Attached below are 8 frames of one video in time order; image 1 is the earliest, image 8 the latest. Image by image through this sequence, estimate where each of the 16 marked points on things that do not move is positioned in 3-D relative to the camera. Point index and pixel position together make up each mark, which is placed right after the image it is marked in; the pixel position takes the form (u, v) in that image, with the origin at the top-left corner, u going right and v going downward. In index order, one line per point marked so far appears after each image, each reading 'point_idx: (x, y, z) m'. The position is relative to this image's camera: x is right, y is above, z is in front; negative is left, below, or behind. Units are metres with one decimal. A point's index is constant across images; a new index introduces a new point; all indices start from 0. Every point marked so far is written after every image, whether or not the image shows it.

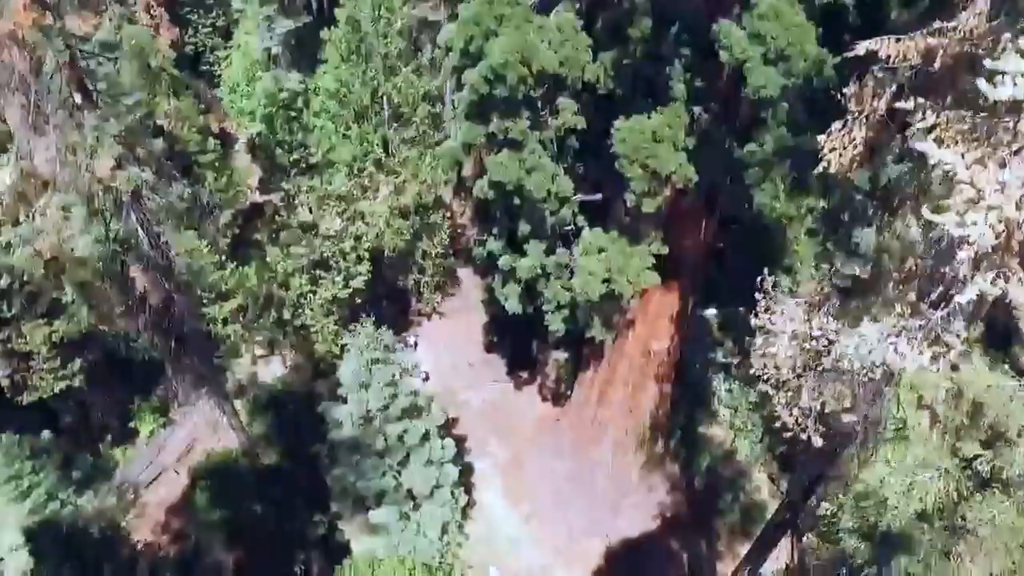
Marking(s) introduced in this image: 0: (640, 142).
0: (+1.1, +1.3, +6.4) m
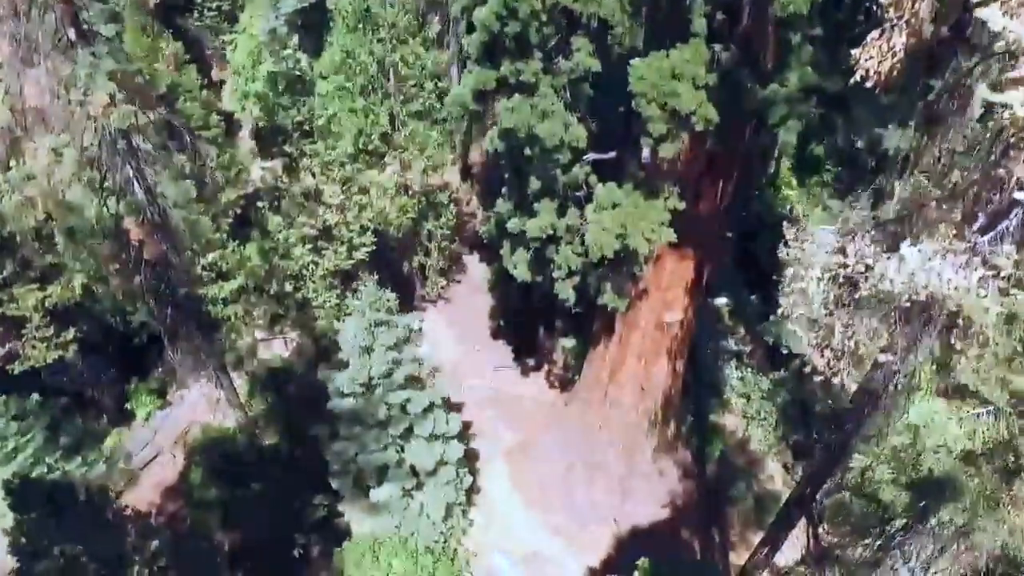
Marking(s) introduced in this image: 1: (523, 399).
0: (+1.2, +1.7, +6.1) m
1: (+0.1, -1.8, +12.2) m
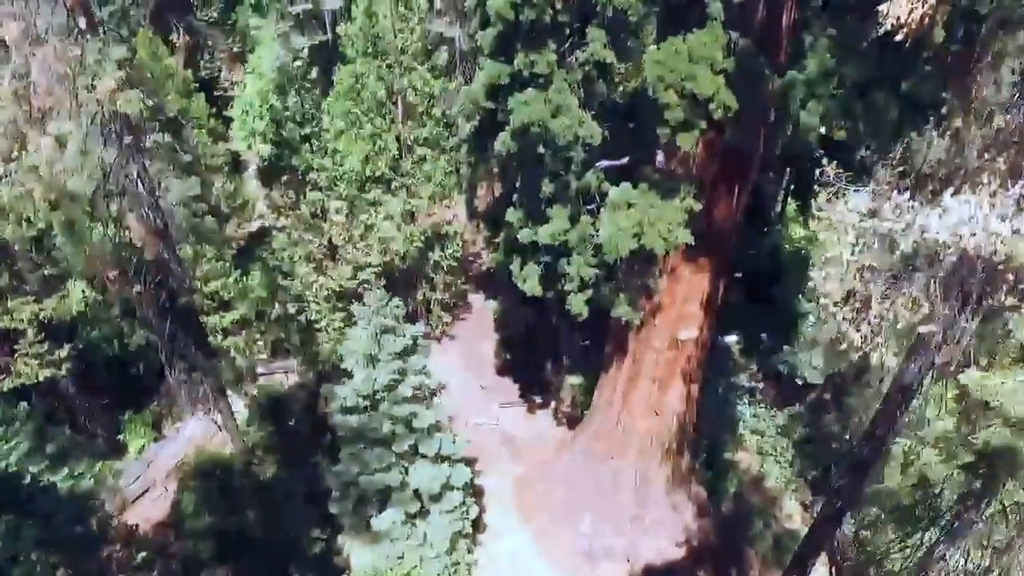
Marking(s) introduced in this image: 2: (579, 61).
0: (+1.3, +1.8, +6.0) m
1: (+0.2, -2.3, +11.8) m
2: (+0.6, +2.0, +6.7) m
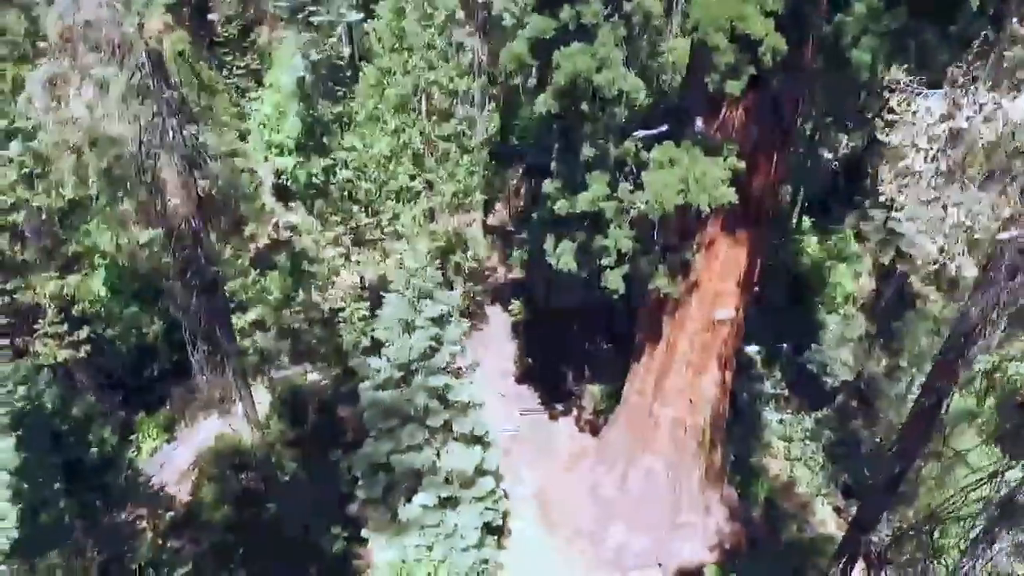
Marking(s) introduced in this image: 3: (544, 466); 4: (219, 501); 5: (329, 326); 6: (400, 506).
0: (+1.7, +2.2, +6.0) m
1: (+0.5, -2.3, +11.5) m
2: (+1.0, +2.4, +6.8) m
3: (+0.5, -2.5, +11.0) m
4: (-3.4, -2.5, +8.9) m
5: (-2.5, -0.5, +10.7) m
6: (-1.2, -2.4, +8.5) m
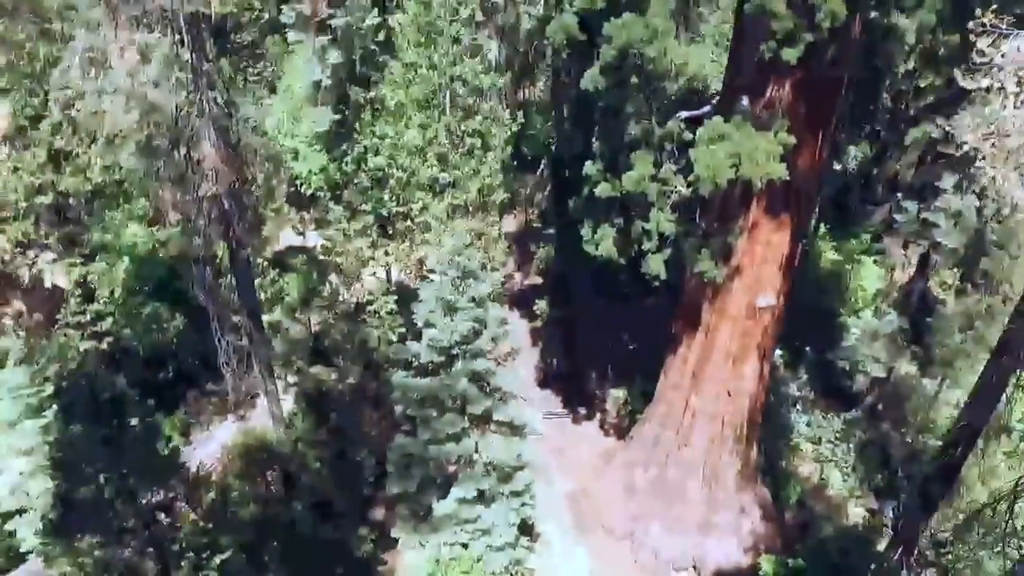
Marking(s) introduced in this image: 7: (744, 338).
0: (+2.1, +2.5, +5.9) m
1: (+0.9, -2.3, +11.2) m
2: (+1.4, +2.6, +6.7) m
3: (+0.9, -2.4, +10.7) m
4: (-3.0, -2.4, +8.6) m
5: (-2.2, -0.5, +10.4) m
6: (-0.8, -2.3, +8.2) m
7: (+2.6, -0.6, +8.6) m
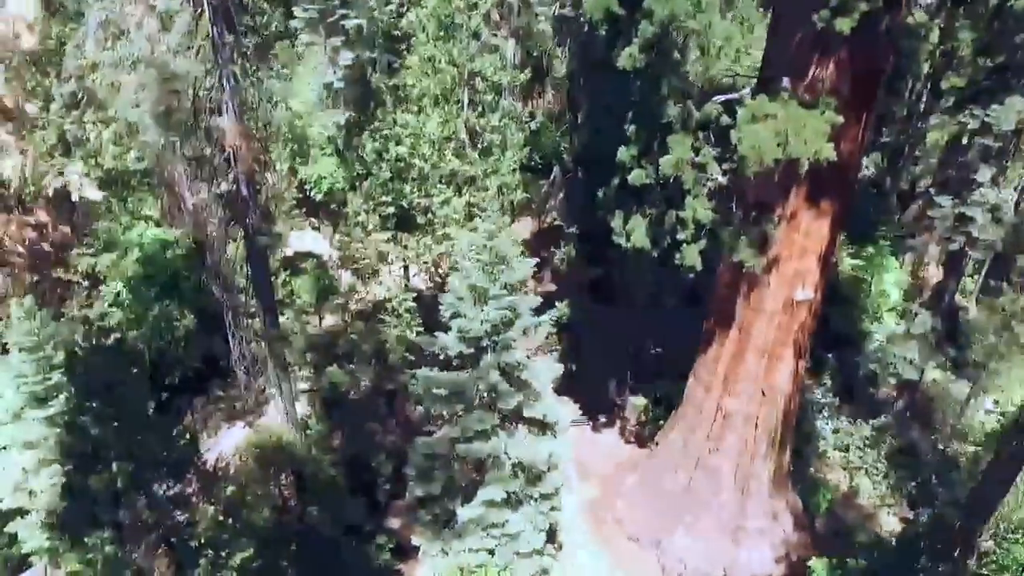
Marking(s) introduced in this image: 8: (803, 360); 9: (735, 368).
0: (+2.4, +2.6, +5.7) m
1: (+1.2, -2.3, +10.8) m
2: (+1.7, +2.7, +6.4) m
3: (+1.2, -2.4, +10.3) m
4: (-2.7, -2.3, +8.2) m
5: (-1.9, -0.5, +10.0) m
6: (-0.5, -2.2, +7.7) m
7: (+2.9, -0.5, +8.3) m
8: (+3.3, -0.8, +8.6) m
9: (+2.5, -0.9, +8.7) m
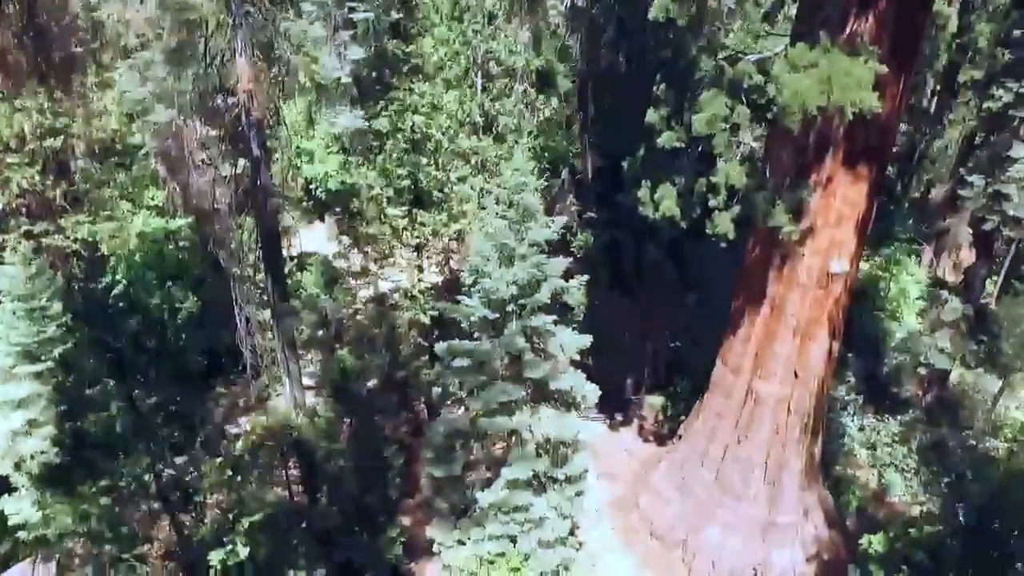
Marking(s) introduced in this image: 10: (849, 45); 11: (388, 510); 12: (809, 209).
0: (+2.6, +3.0, +5.4) m
1: (+1.4, -2.1, +10.3) m
2: (+1.9, +3.0, +6.2) m
3: (+1.4, -2.3, +9.8) m
4: (-2.5, -2.0, +7.7) m
5: (-1.7, -0.3, +9.6) m
6: (-0.3, -1.9, +7.3) m
7: (+3.1, -0.2, +7.9) m
8: (+3.5, -0.5, +8.2) m
9: (+2.7, -0.7, +8.3) m
10: (+2.8, +2.0, +6.5) m
11: (-1.3, -2.3, +8.0) m
12: (+2.9, +0.8, +7.5) m
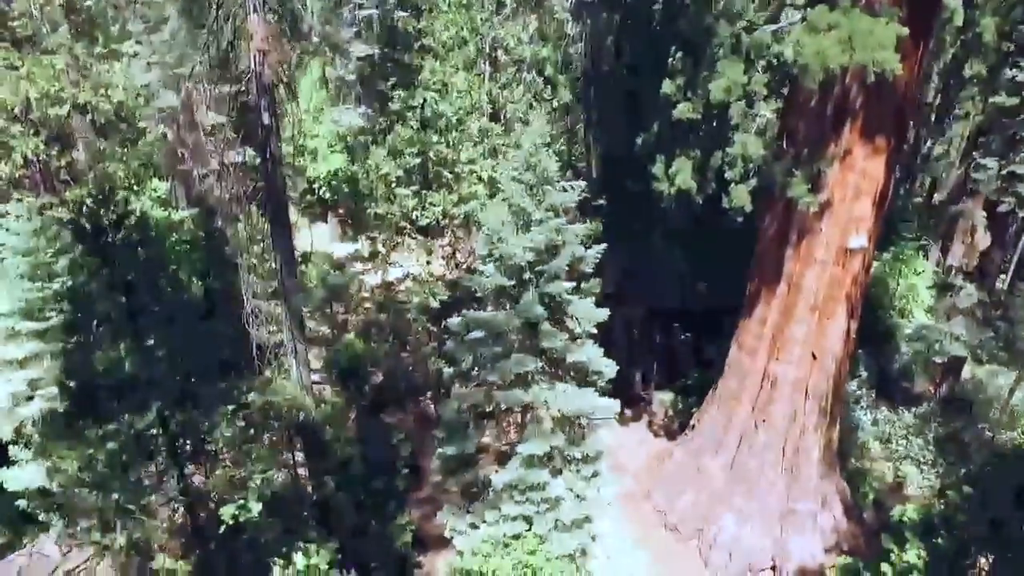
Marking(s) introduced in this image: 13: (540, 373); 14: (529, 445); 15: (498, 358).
0: (+2.8, +3.3, +5.4) m
1: (+1.5, -2.0, +10.1) m
2: (+2.1, +3.3, +6.1) m
3: (+1.5, -2.1, +9.6) m
4: (-2.4, -1.8, +7.4) m
5: (-1.5, -0.1, +9.5) m
6: (-0.2, -1.7, +7.0) m
7: (+3.2, 0.0, +7.7) m
8: (+3.6, -0.3, +8.0) m
9: (+2.9, -0.4, +8.1) m
10: (+3.0, +2.3, +6.4) m
11: (-1.1, -2.1, +7.8) m
12: (+3.0, +1.0, +7.4) m
13: (+0.2, -0.7, +6.7) m
14: (+0.1, -1.4, +6.8) m
15: (-0.1, -0.6, +6.6) m
